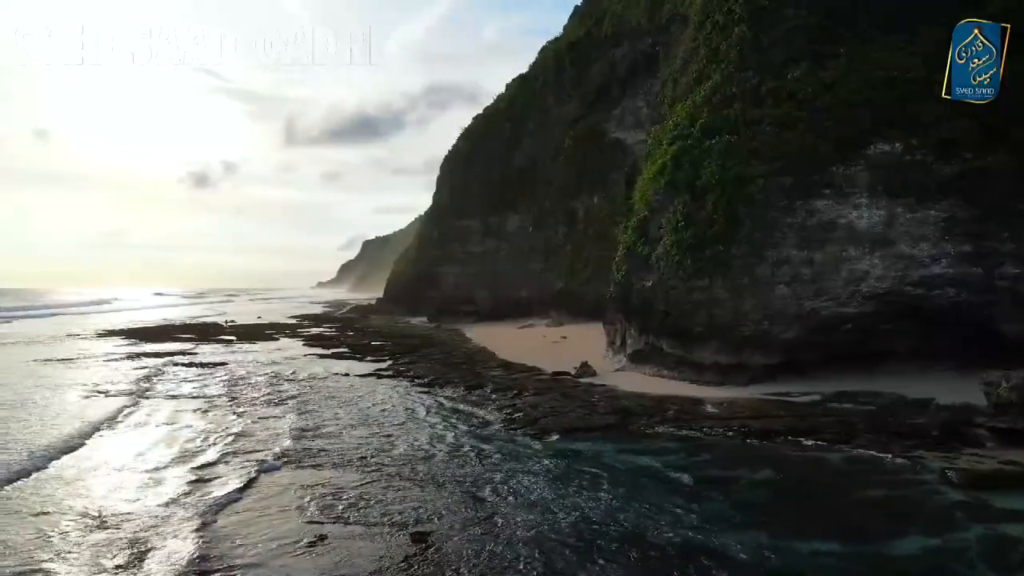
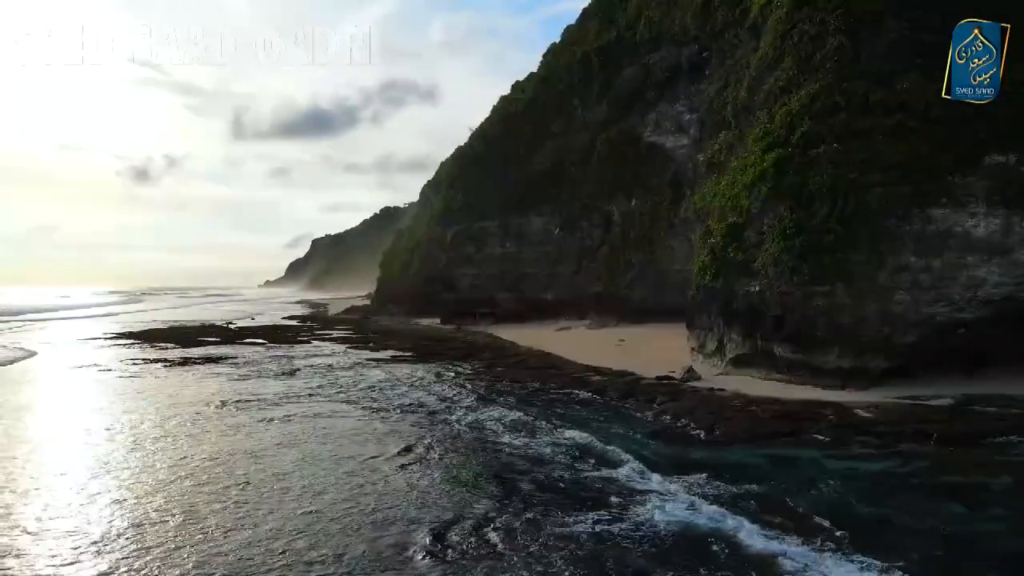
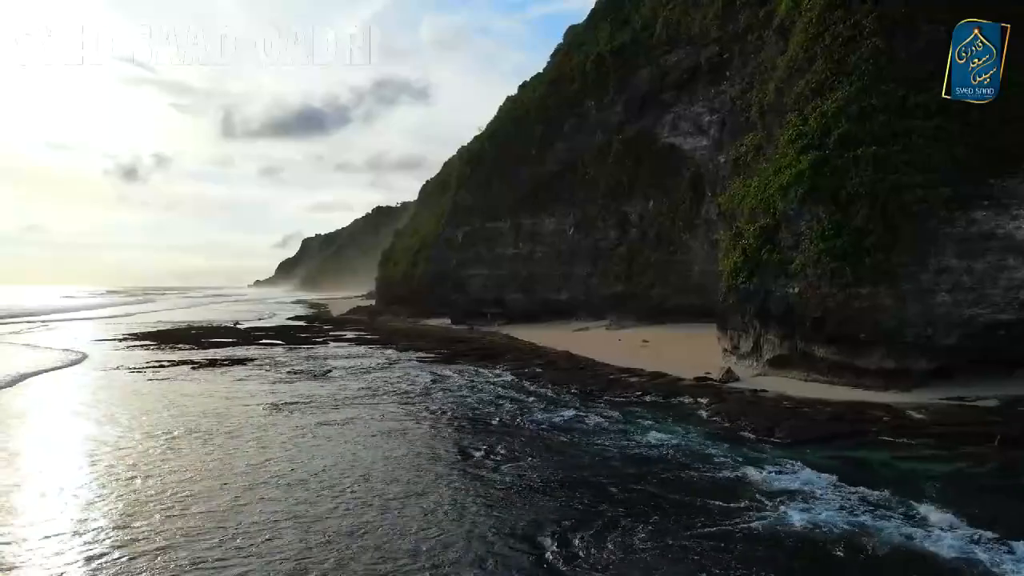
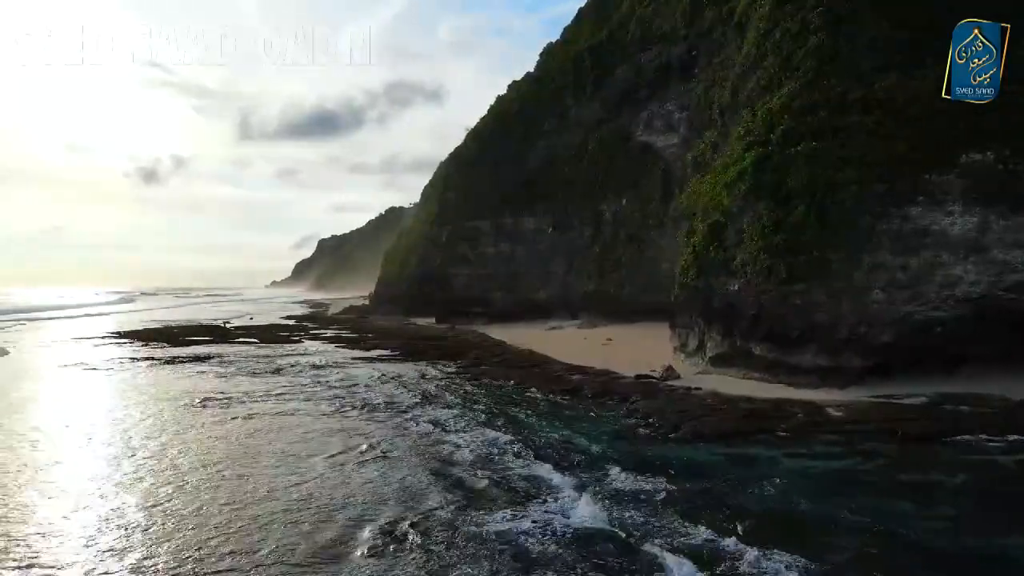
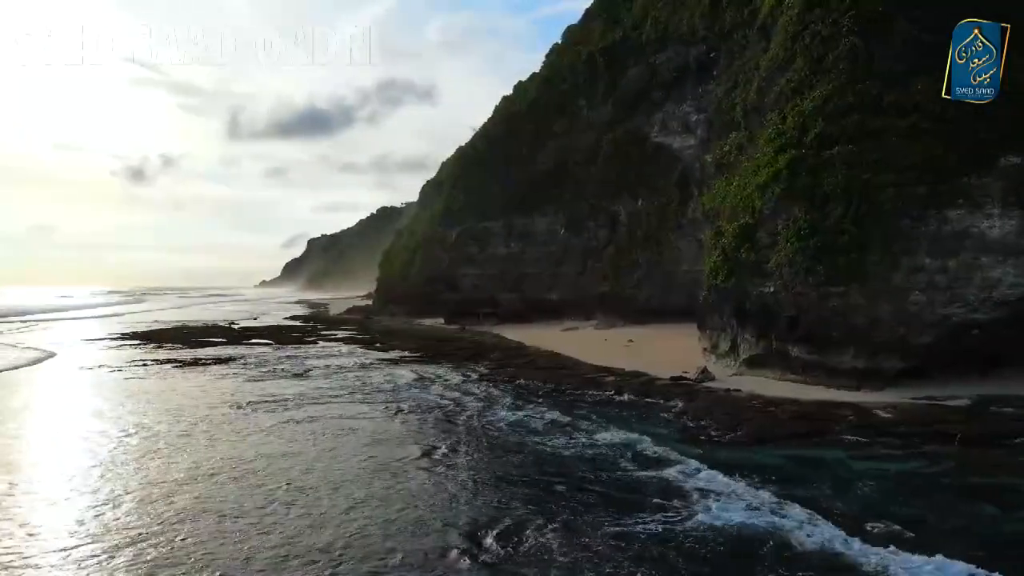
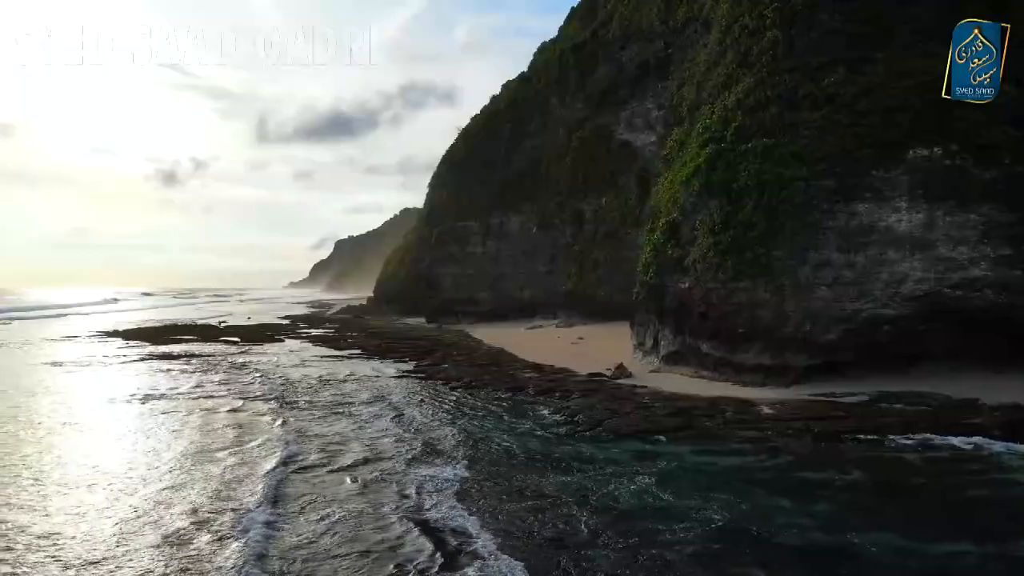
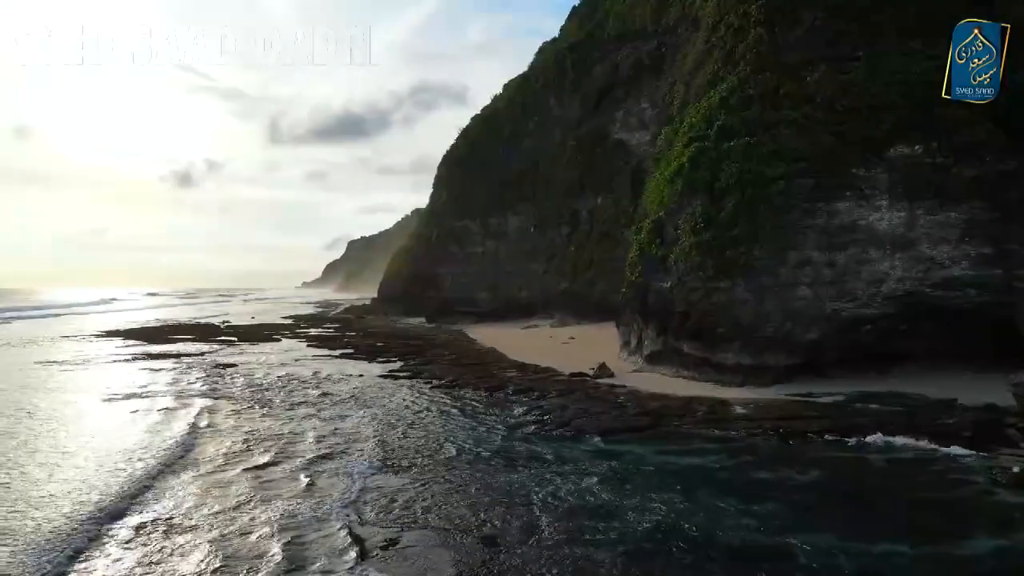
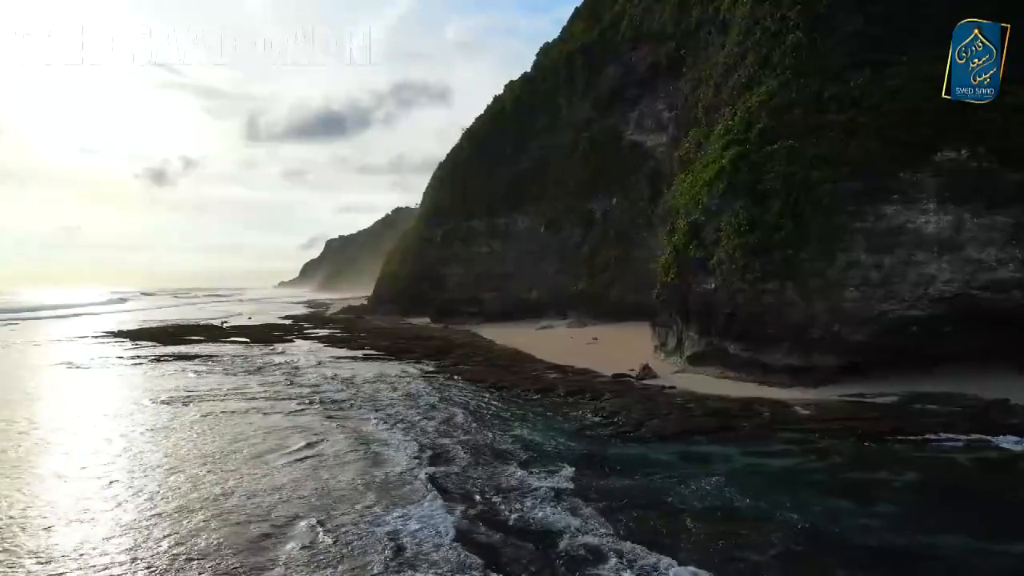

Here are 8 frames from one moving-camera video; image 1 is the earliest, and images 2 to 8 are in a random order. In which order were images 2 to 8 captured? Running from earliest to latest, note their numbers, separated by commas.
7, 6, 8, 4, 2, 5, 3
